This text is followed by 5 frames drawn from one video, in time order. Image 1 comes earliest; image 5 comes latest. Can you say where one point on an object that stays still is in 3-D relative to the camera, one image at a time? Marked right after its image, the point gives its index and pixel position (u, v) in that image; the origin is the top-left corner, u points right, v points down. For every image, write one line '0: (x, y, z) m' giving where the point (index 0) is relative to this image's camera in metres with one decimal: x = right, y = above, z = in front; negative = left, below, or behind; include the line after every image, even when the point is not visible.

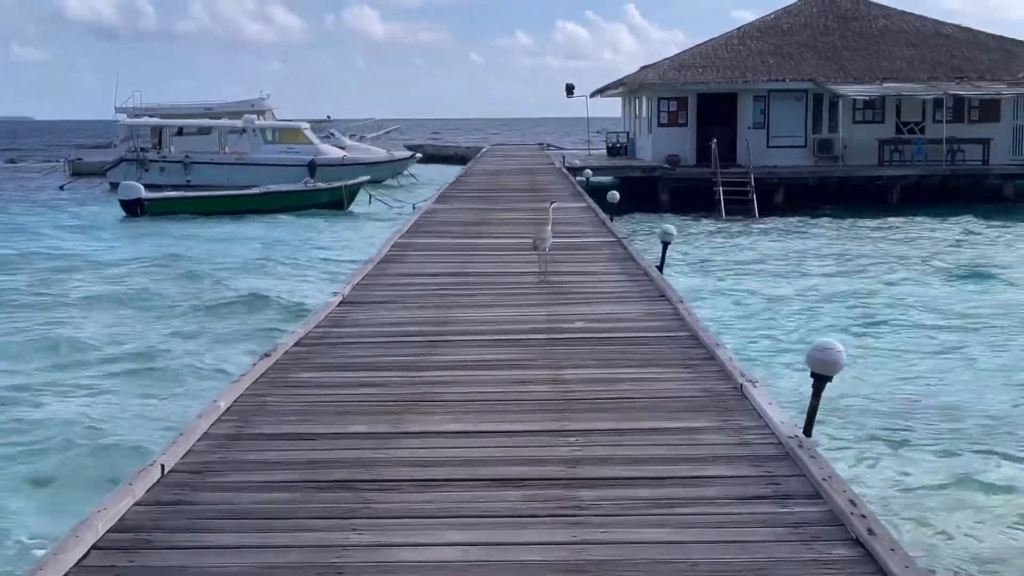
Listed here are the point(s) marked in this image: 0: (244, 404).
0: (-1.0, -0.4, +4.5) m
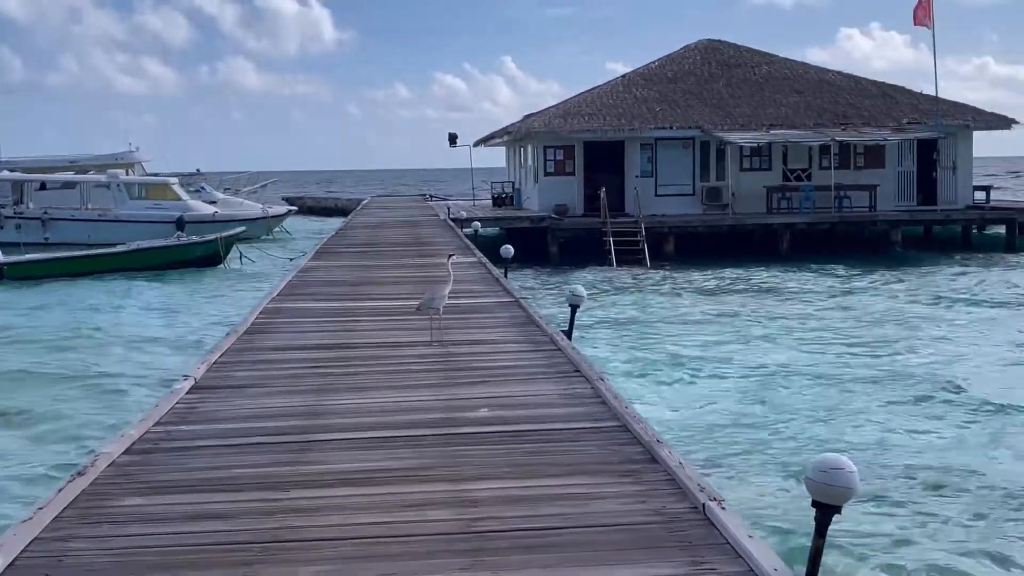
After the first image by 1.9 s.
0: (-1.2, -0.7, +3.2) m
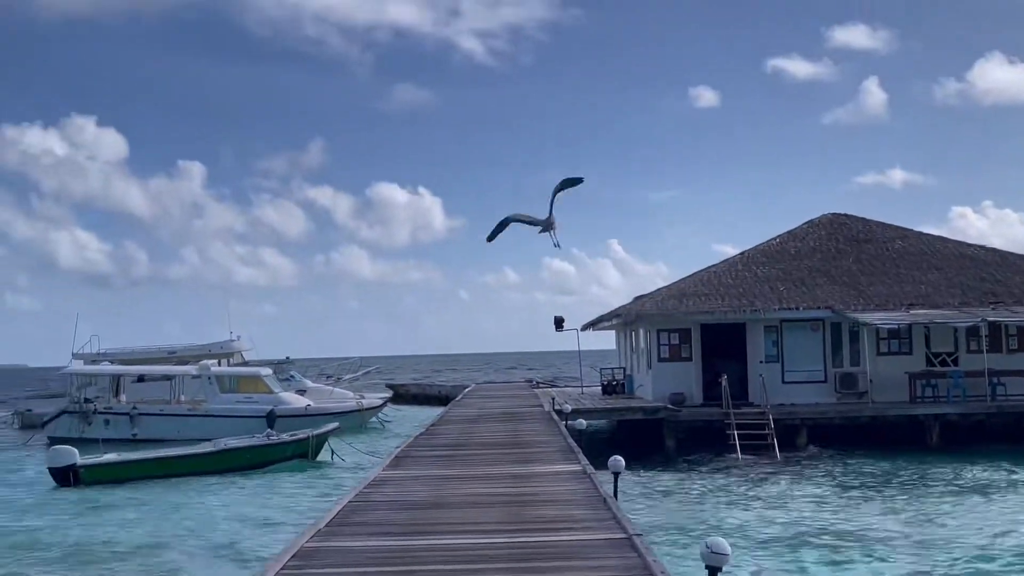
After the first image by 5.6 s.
0: (-1.1, -1.1, +1.1) m
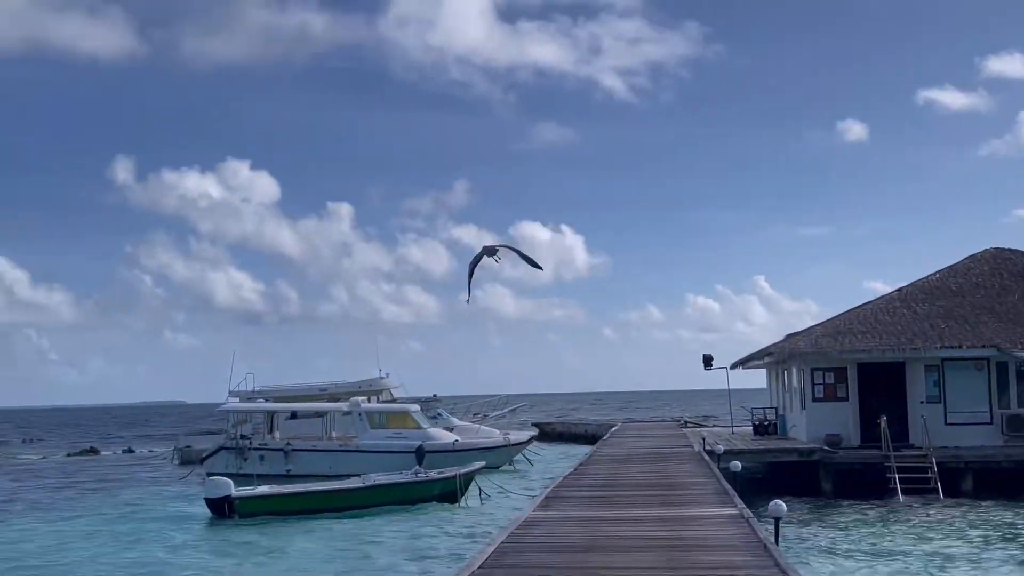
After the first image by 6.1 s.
0: (-0.9, -1.2, +1.0) m
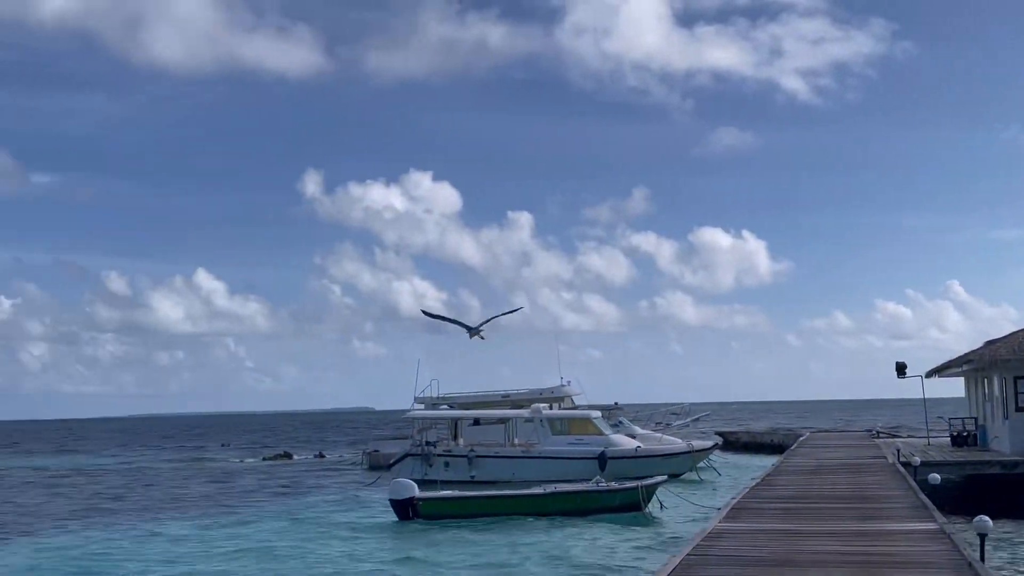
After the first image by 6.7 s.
0: (-0.7, -1.2, +1.0) m
